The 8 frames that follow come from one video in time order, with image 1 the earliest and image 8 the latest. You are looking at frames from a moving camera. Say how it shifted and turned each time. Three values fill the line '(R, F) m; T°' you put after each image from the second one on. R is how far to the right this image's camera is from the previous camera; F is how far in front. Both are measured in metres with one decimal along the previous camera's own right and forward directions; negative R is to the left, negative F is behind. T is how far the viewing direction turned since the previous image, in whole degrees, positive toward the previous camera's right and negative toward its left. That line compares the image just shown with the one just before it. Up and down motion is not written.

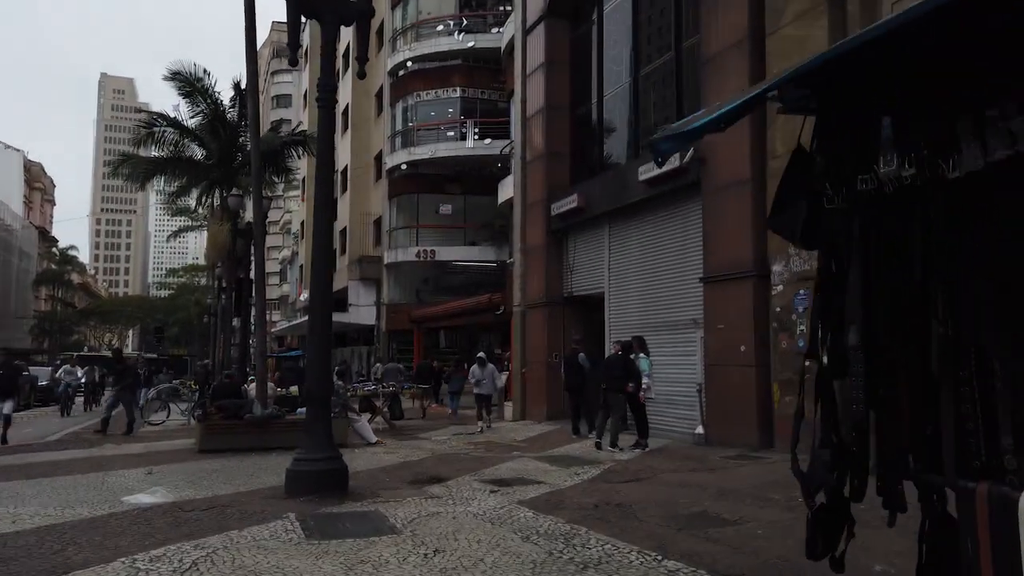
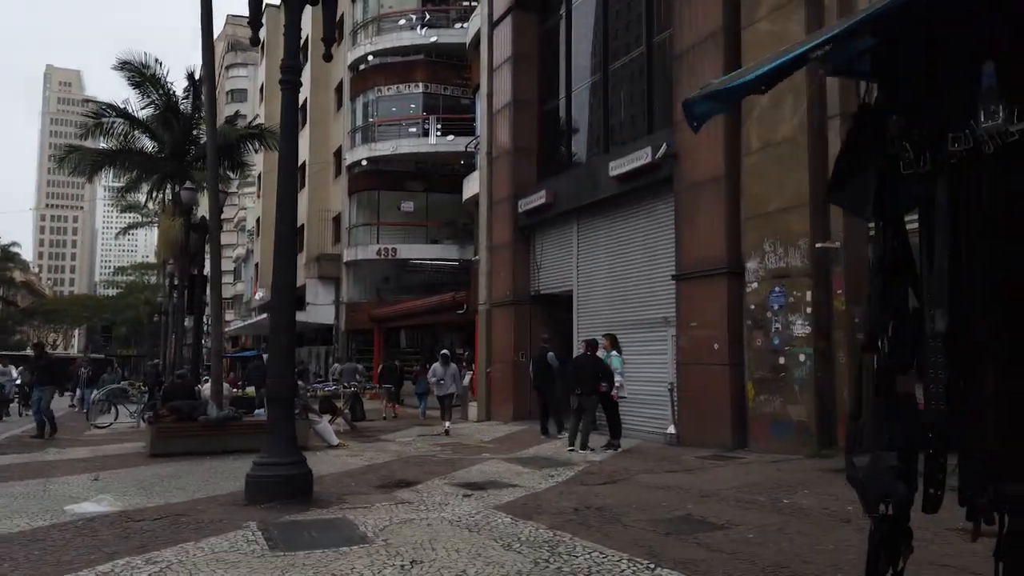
(-0.2, +0.4) m; +3°
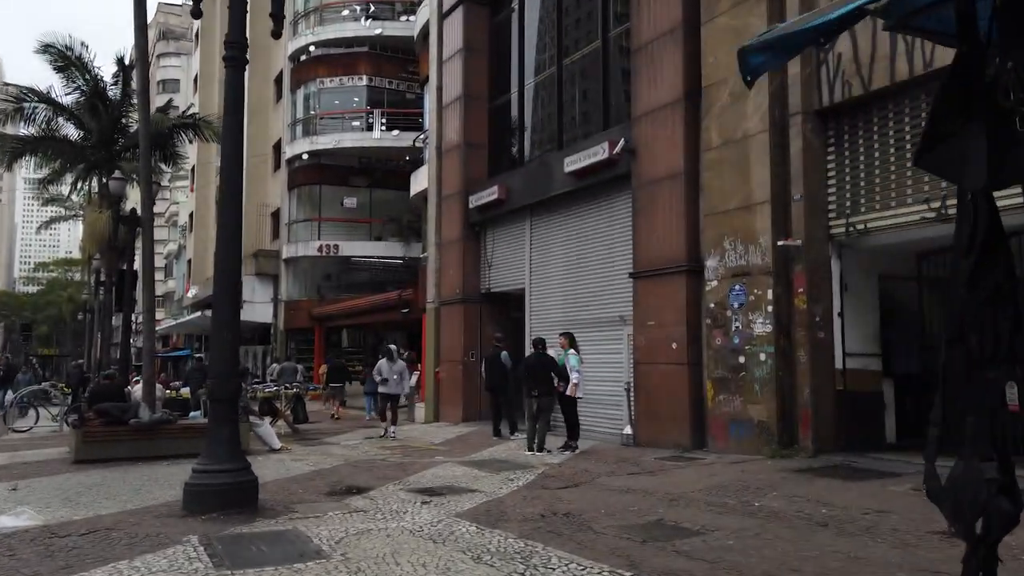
(-0.2, +0.4) m; +5°
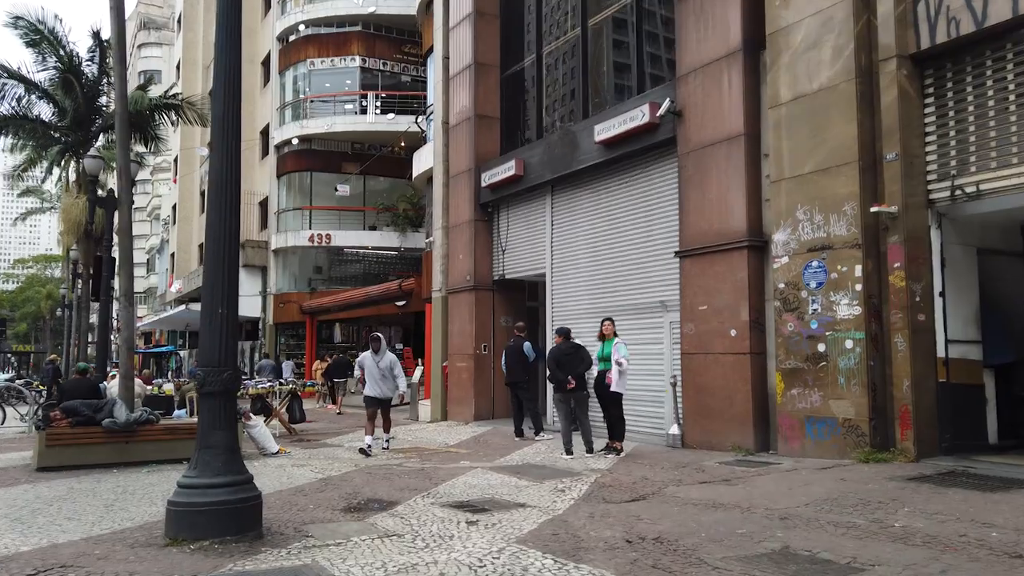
(-0.7, +1.6) m; +1°
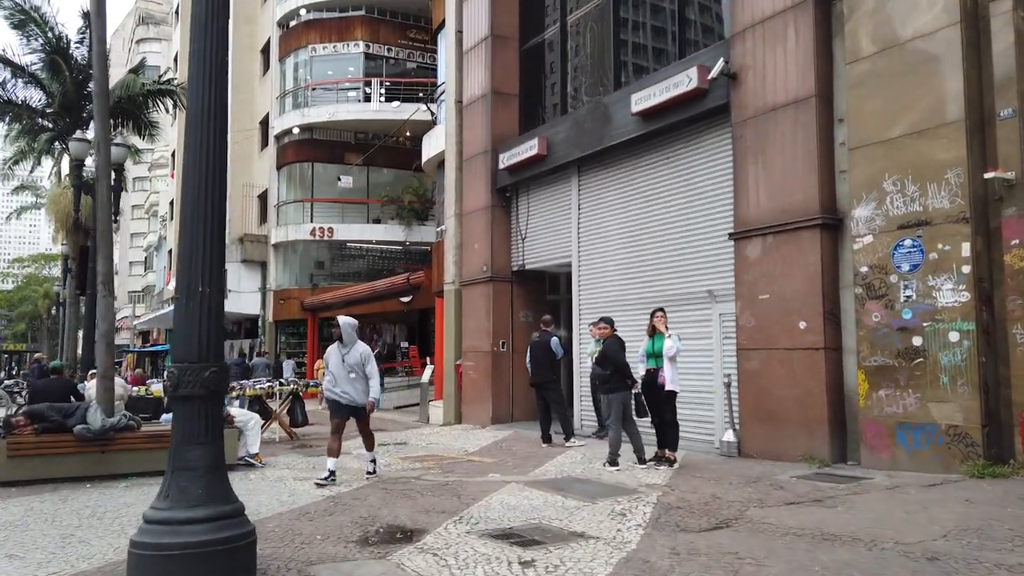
(-0.4, +1.4) m; 0°
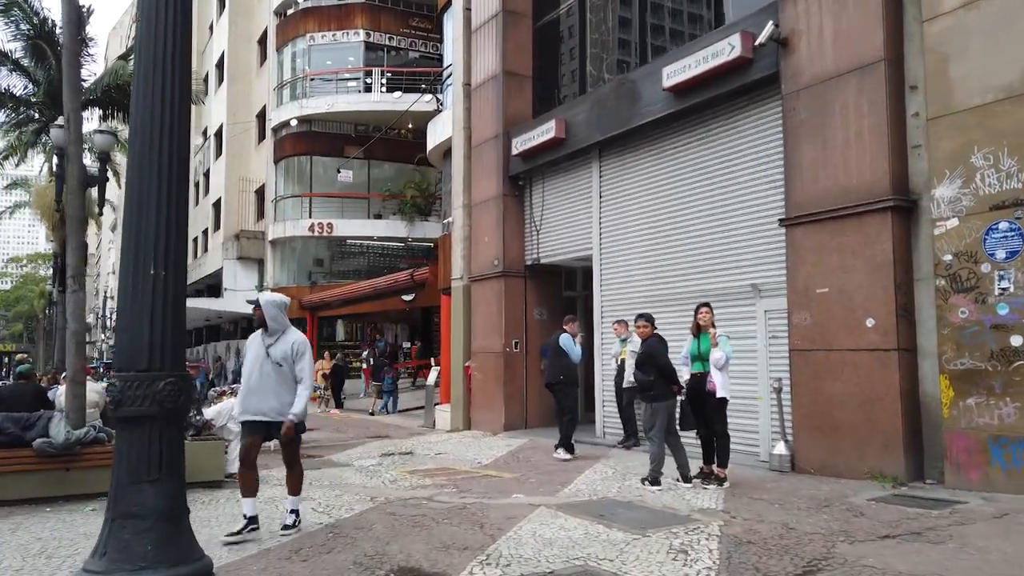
(-0.3, +1.1) m; 0°
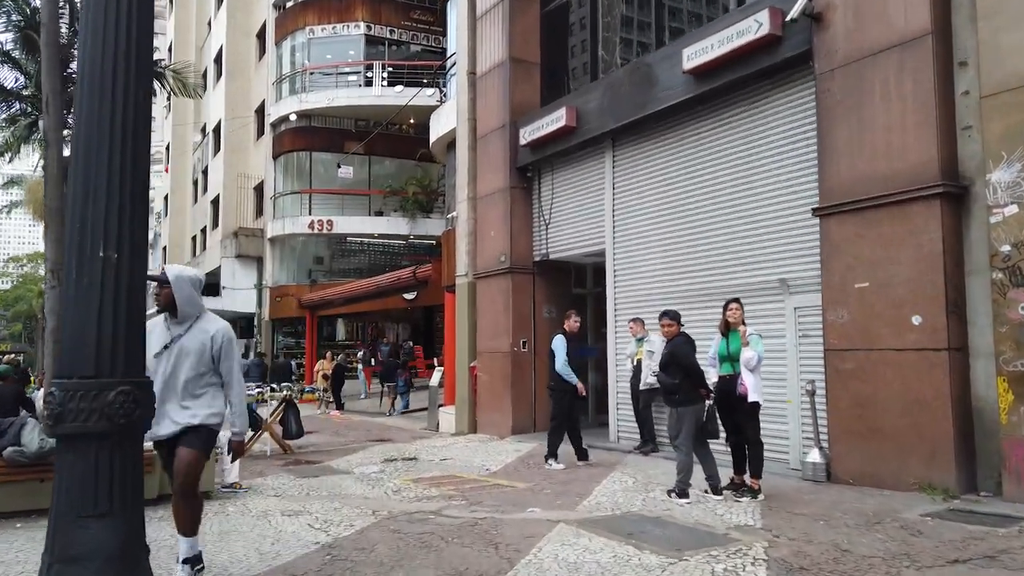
(-0.1, +0.6) m; 0°
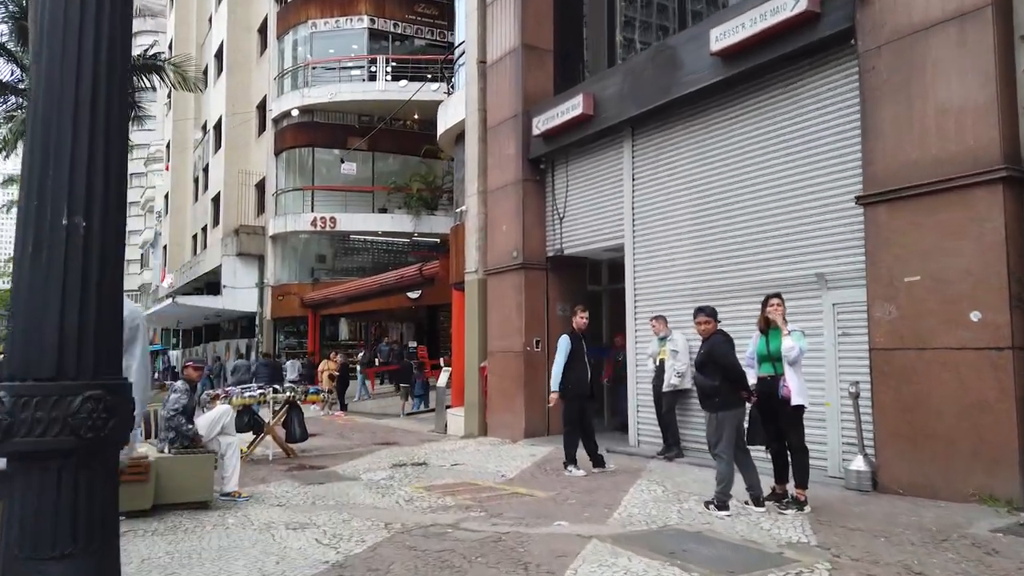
(-0.2, +0.6) m; 0°
